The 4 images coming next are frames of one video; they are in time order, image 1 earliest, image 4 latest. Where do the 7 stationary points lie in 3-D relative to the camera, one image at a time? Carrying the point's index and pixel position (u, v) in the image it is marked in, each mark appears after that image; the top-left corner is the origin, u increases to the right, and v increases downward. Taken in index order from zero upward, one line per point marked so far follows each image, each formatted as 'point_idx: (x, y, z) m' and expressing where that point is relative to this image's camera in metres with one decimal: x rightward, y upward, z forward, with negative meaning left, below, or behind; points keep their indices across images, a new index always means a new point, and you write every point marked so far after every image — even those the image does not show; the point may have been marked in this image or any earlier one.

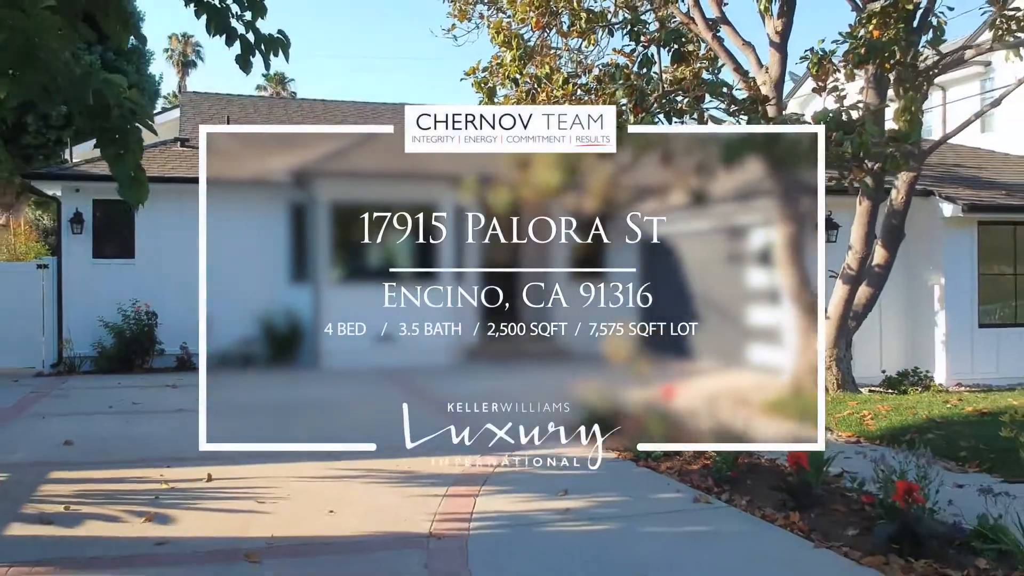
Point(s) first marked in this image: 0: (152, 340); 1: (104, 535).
0: (-5.1, -0.7, +15.0) m
1: (-2.0, -1.2, +5.1) m
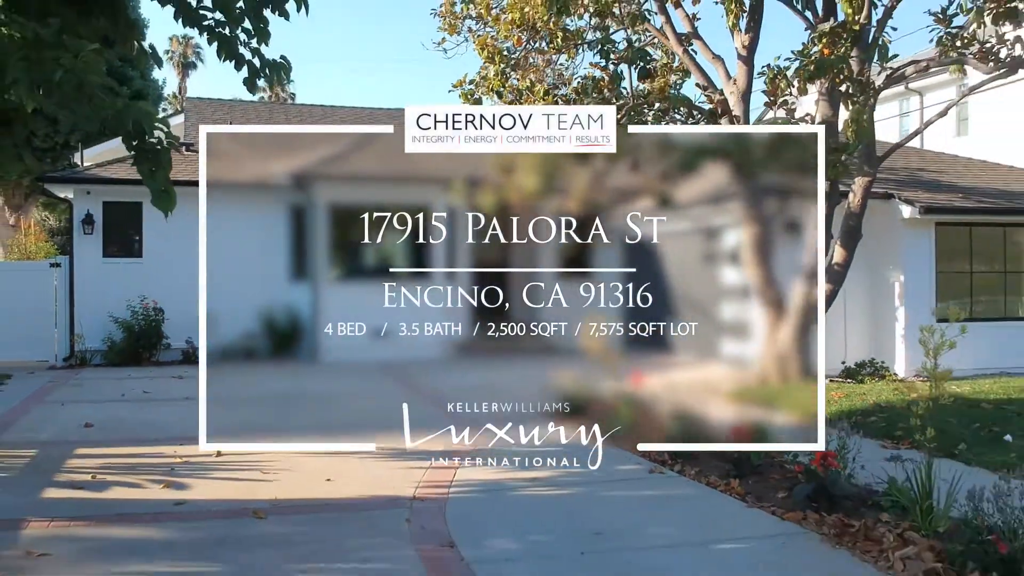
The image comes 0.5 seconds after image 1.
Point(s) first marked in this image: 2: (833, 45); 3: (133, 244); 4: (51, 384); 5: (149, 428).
0: (-5.2, -0.7, +15.7) m
1: (-2.1, -1.2, +5.8) m
2: (+2.6, +2.0, +8.6) m
3: (-6.0, +0.7, +16.8) m
4: (-5.1, -1.1, +11.7) m
5: (-3.0, -1.2, +8.8) m
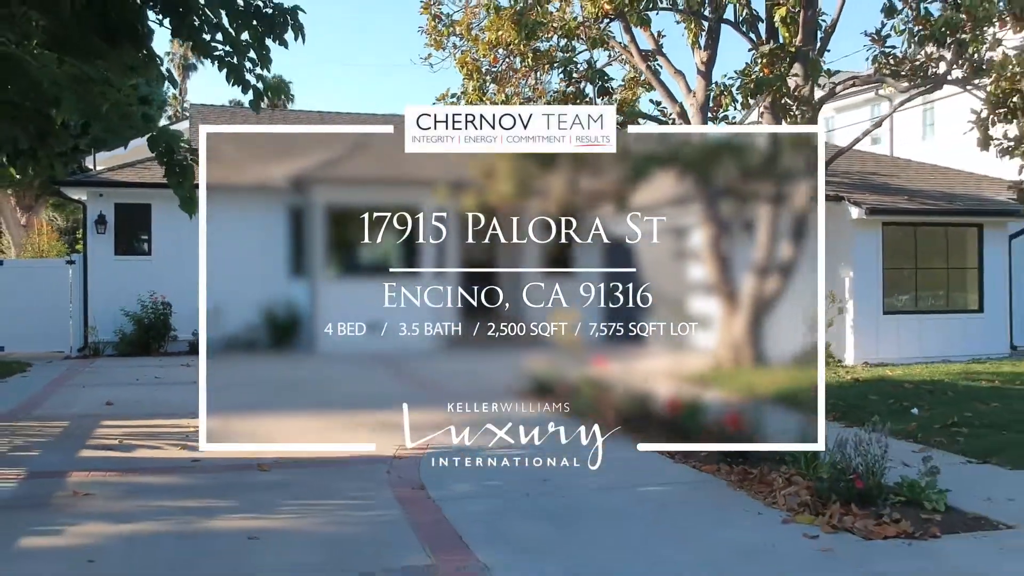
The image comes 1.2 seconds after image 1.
0: (-5.4, -0.6, +16.7) m
1: (-2.3, -1.1, +6.9) m
2: (+2.4, +2.0, +9.6) m
3: (-6.2, +0.8, +17.8) m
4: (-5.3, -1.0, +12.7) m
5: (-3.2, -1.1, +9.8) m
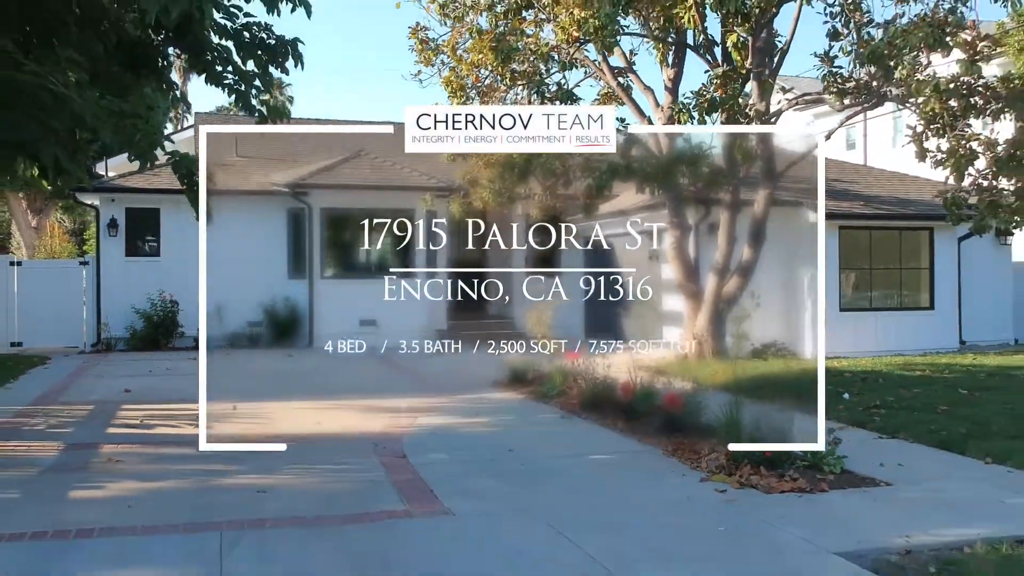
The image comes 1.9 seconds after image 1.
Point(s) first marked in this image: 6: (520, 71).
0: (-5.7, -0.6, +17.7) m
1: (-2.5, -1.1, +7.9) m
2: (+2.2, +2.0, +10.6) m
3: (-6.4, +0.8, +18.8) m
4: (-5.5, -1.0, +13.8) m
5: (-3.4, -1.1, +10.9) m
6: (+0.1, +2.3, +11.2) m
